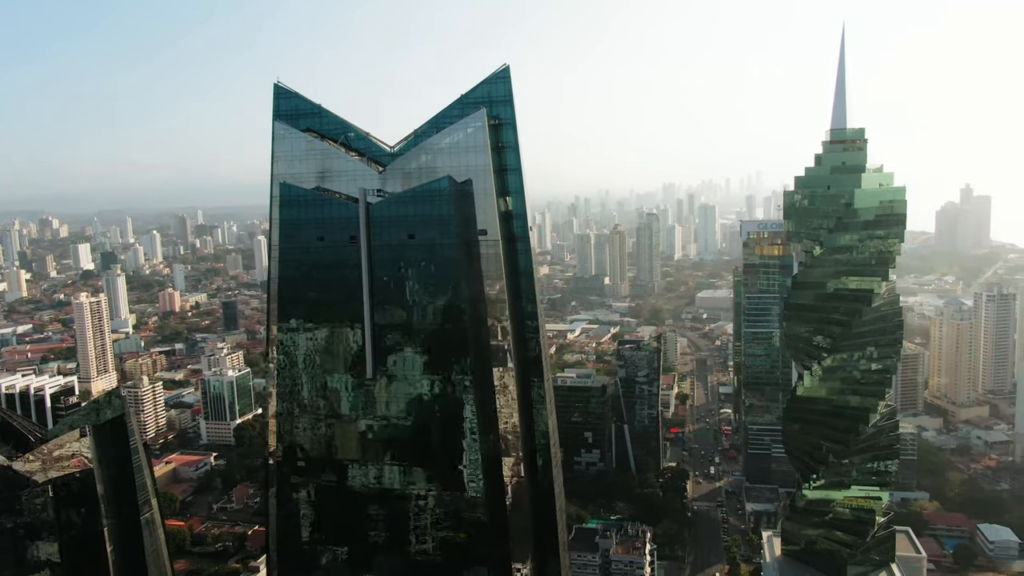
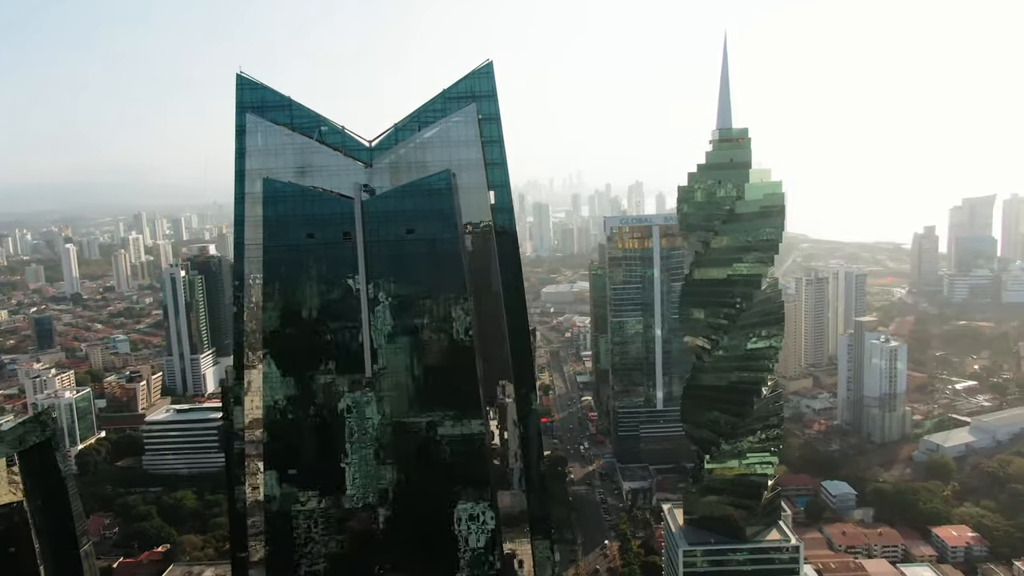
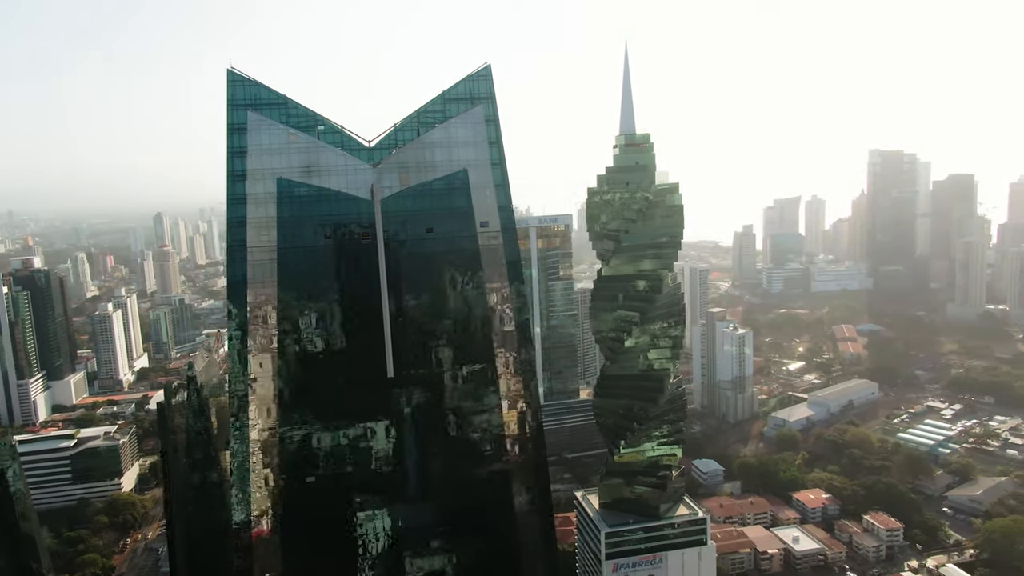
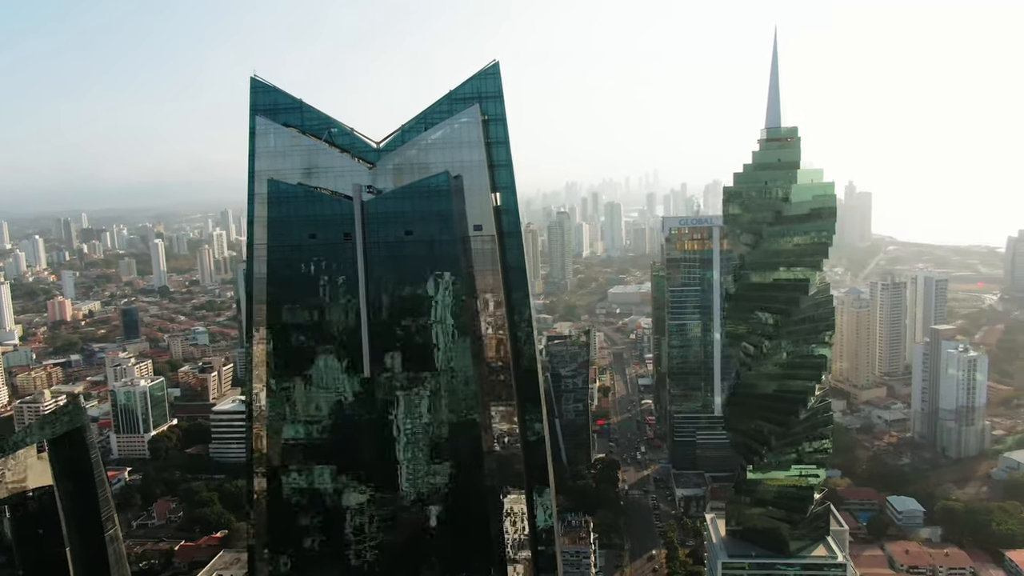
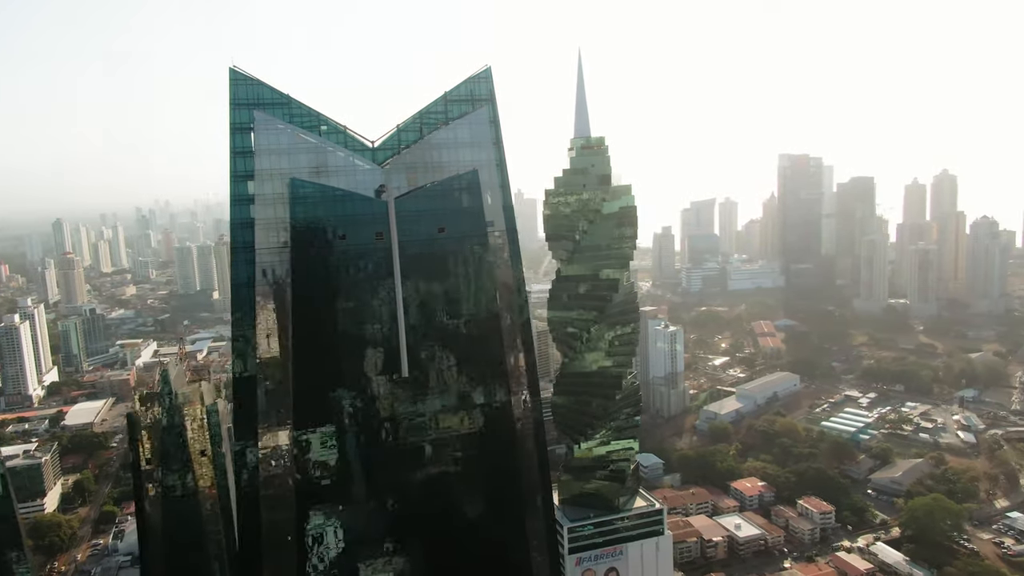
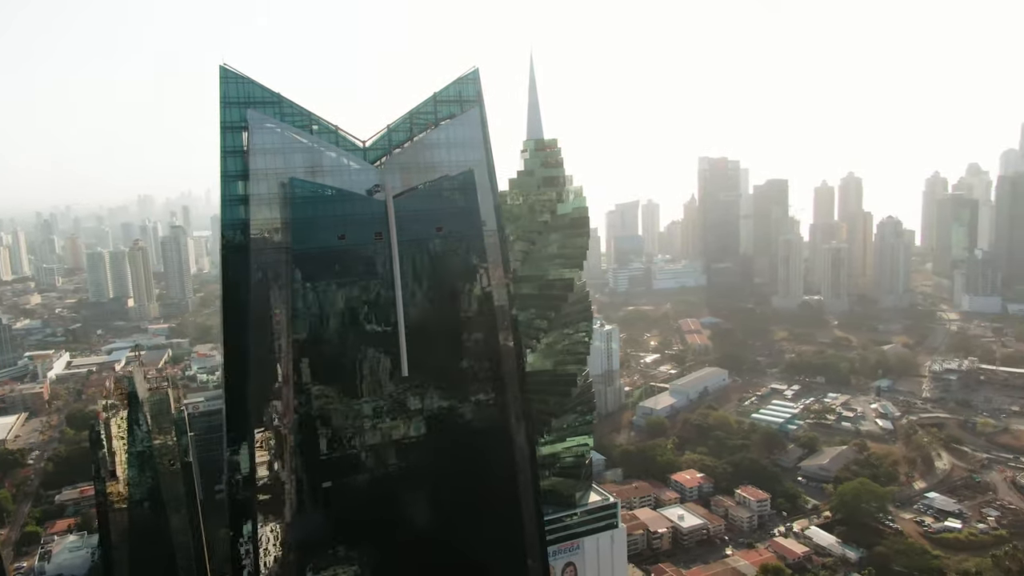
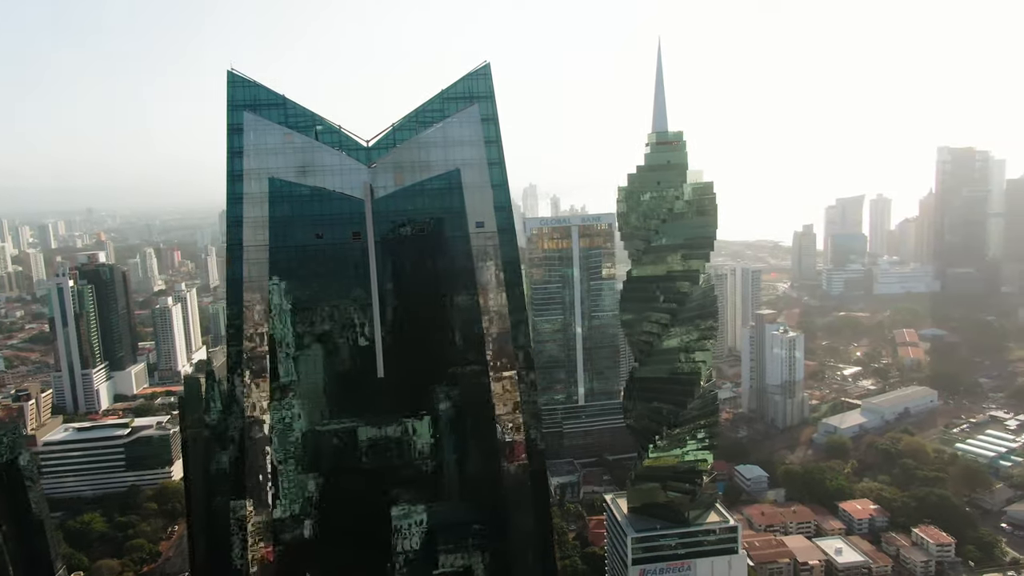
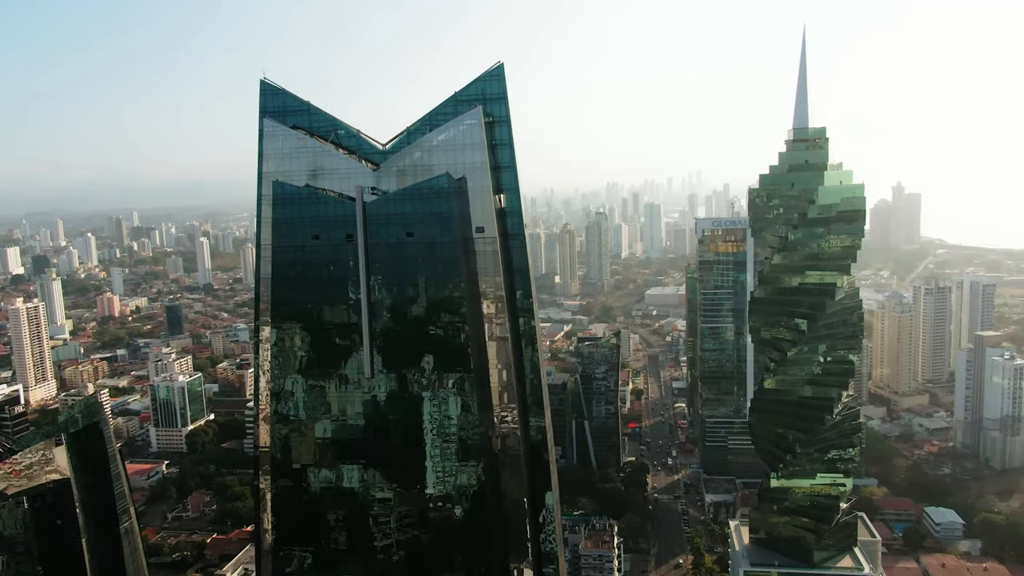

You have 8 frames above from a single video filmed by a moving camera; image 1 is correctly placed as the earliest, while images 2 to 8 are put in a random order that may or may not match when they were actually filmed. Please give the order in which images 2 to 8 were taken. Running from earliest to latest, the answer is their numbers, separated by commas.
8, 4, 2, 7, 3, 5, 6
